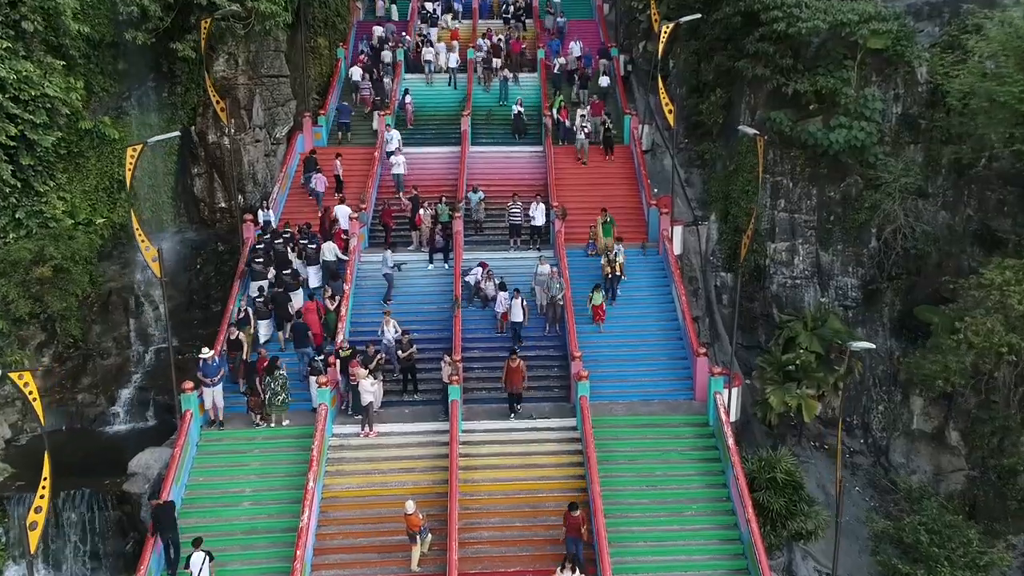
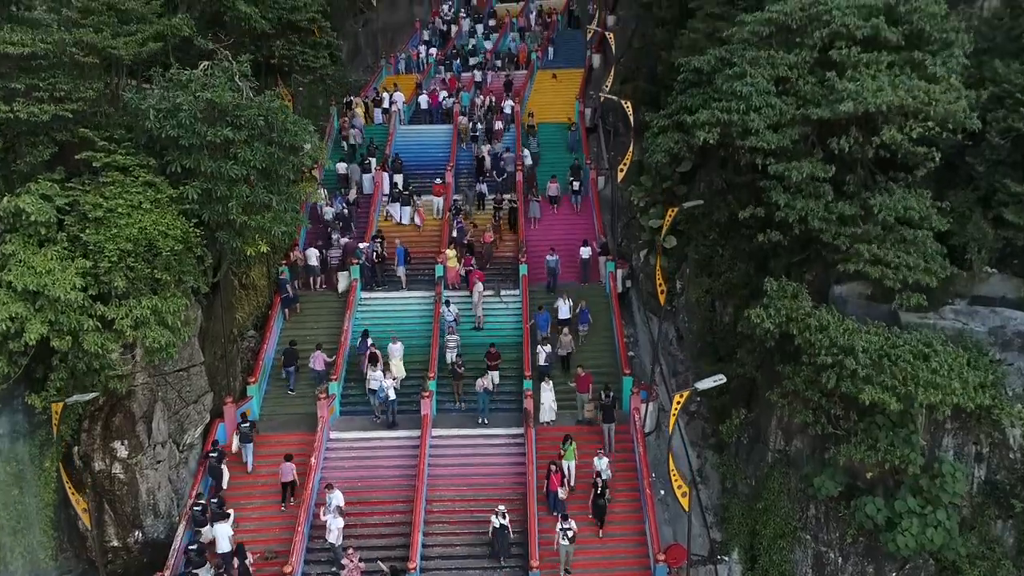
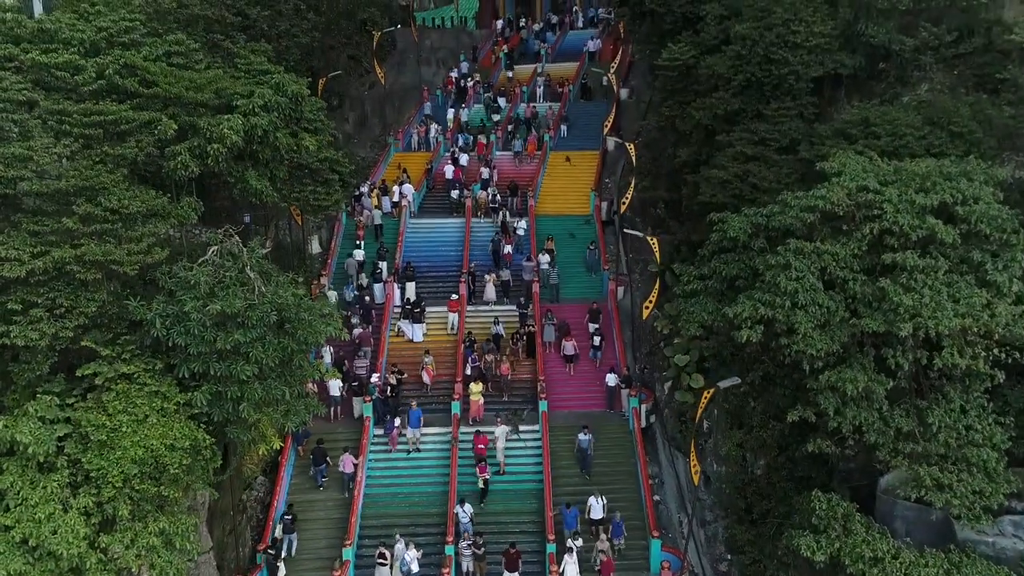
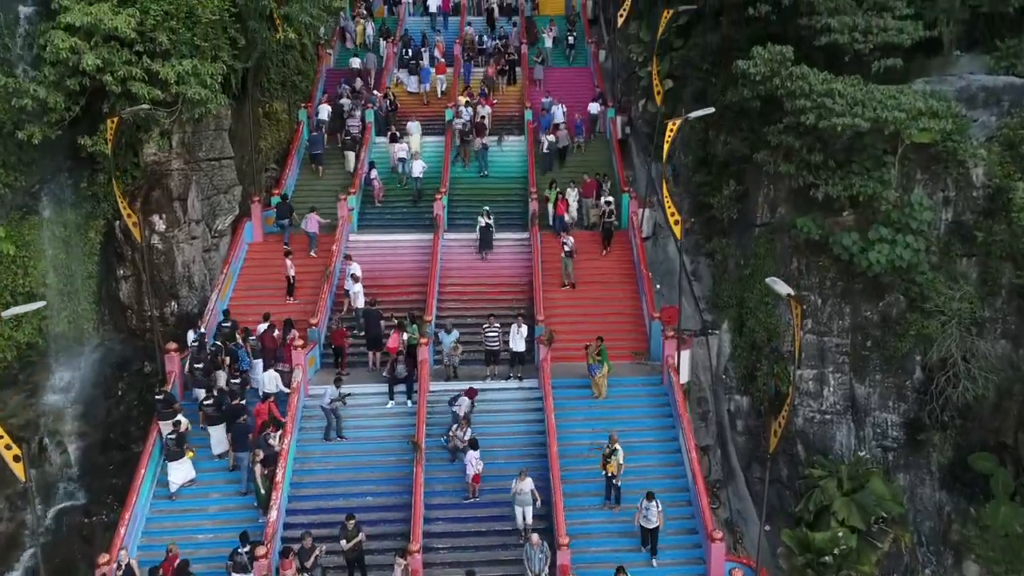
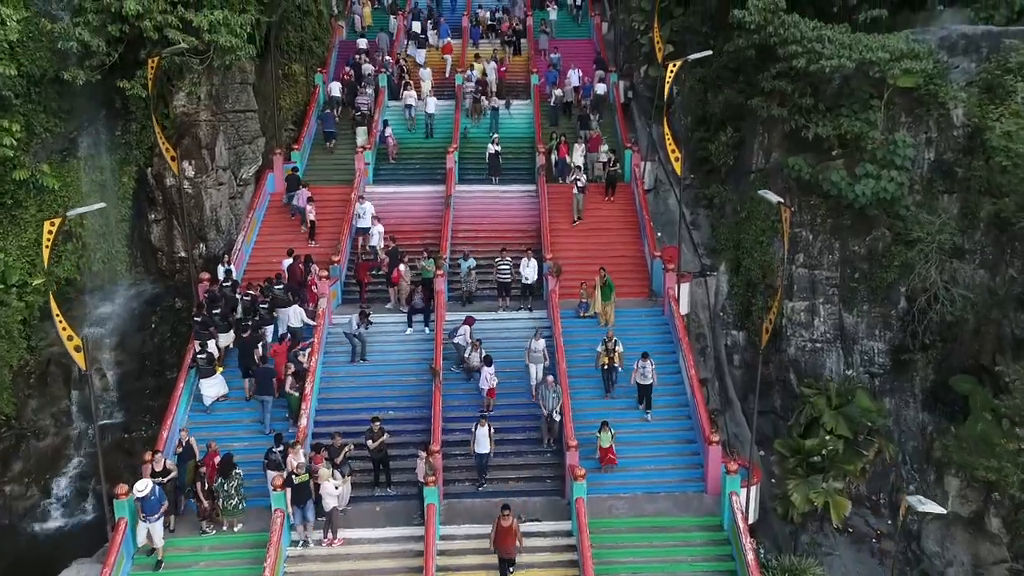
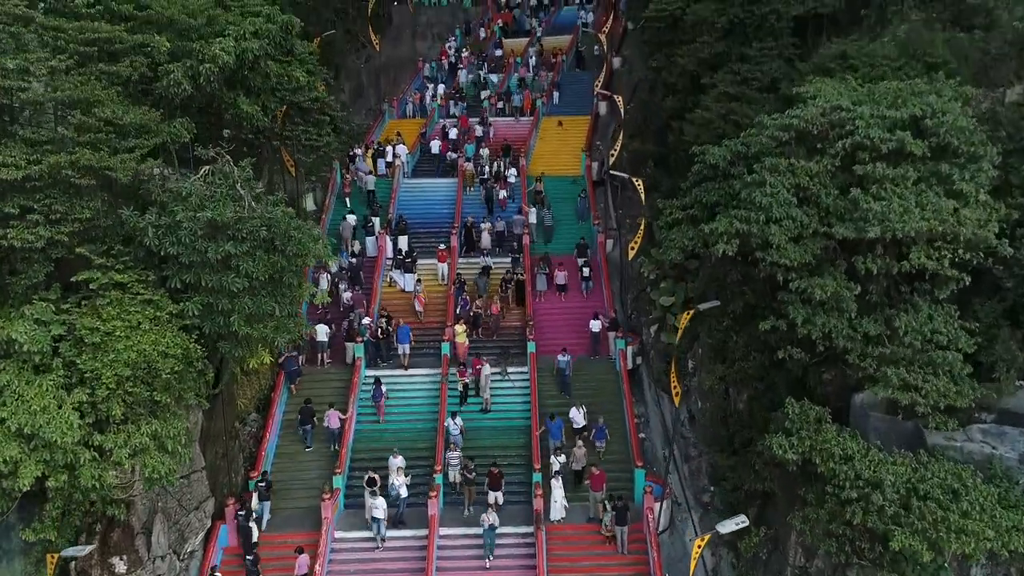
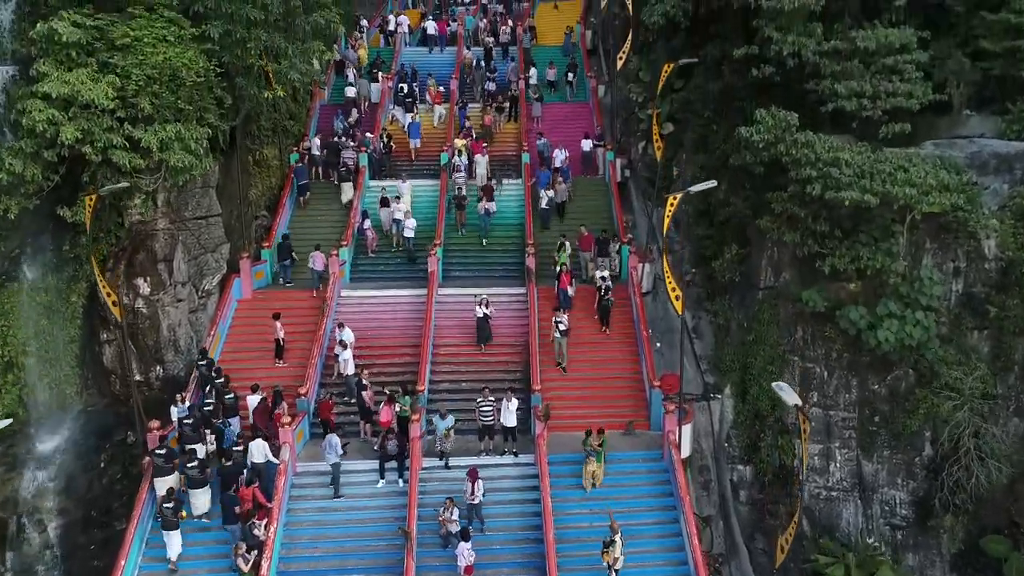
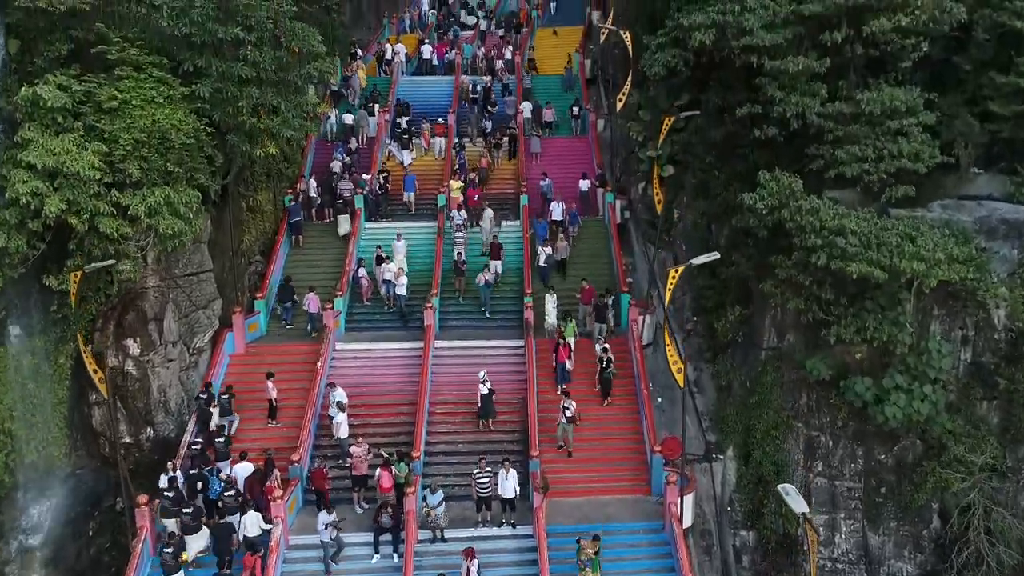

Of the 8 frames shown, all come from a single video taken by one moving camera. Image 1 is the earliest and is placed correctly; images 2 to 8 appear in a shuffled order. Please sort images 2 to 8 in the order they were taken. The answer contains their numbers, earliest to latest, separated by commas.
5, 4, 7, 8, 2, 6, 3
